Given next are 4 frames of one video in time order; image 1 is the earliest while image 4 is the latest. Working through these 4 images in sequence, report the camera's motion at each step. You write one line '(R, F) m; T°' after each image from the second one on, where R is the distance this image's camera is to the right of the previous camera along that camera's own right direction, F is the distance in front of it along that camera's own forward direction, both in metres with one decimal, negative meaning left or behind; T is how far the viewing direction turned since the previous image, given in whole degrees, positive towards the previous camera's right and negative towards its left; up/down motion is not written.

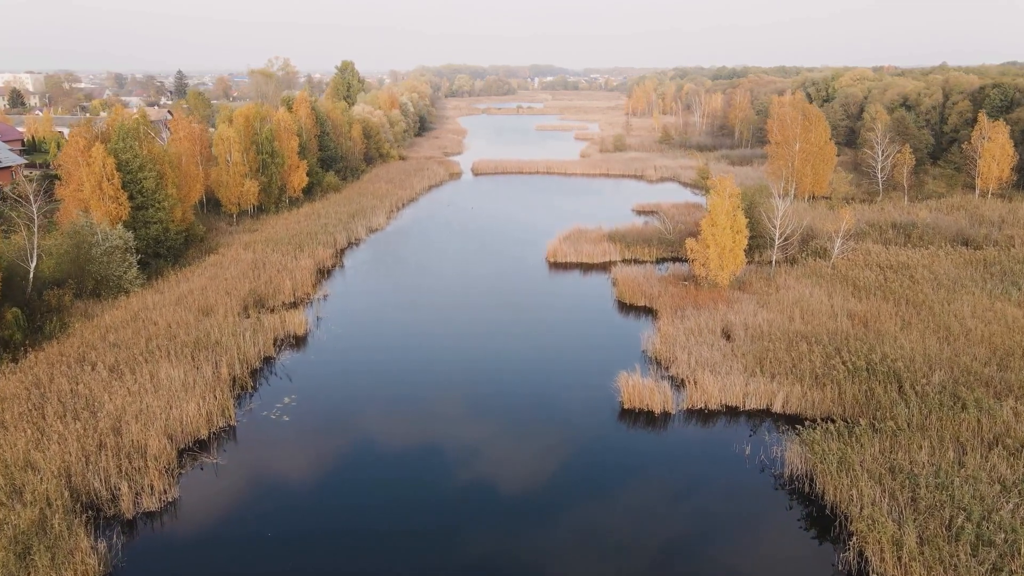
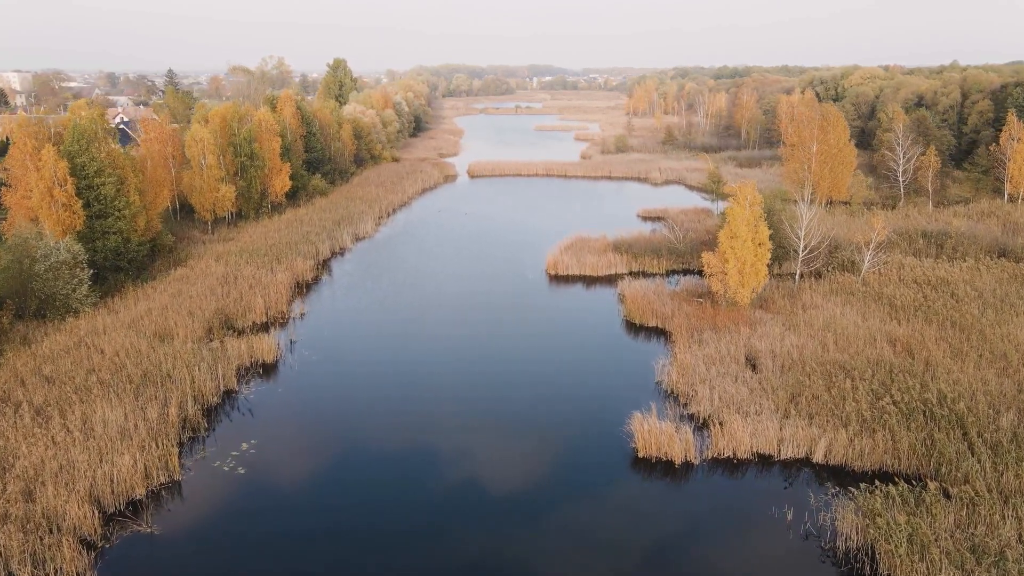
(+0.1, +1.9) m; 0°
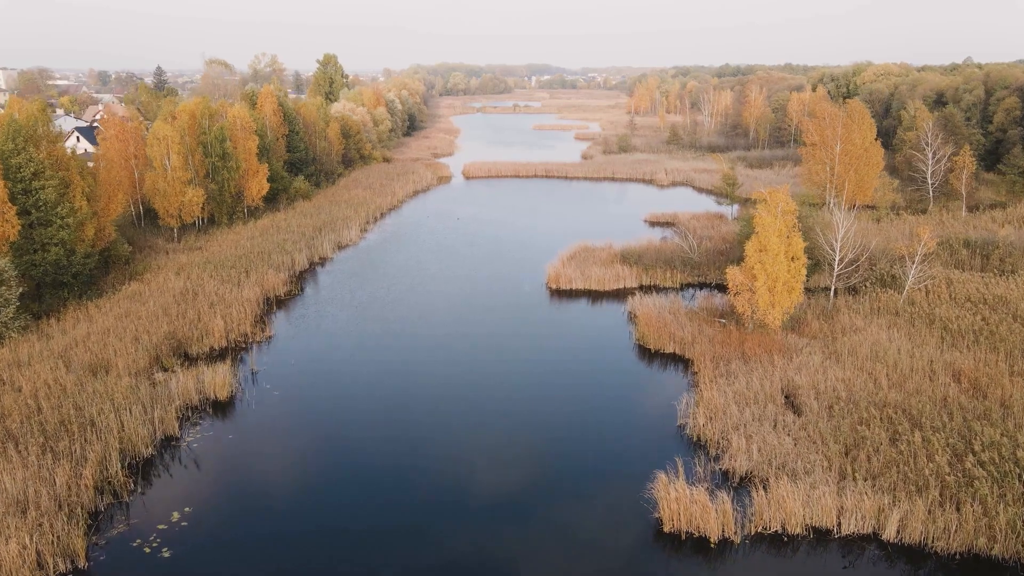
(+0.1, +2.2) m; 0°
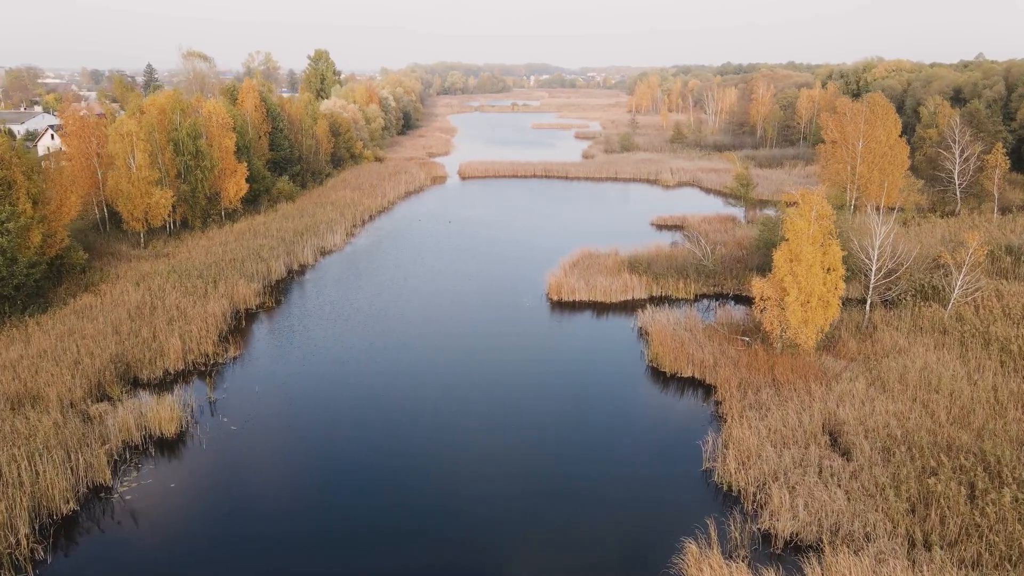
(+0.1, +1.8) m; 0°
